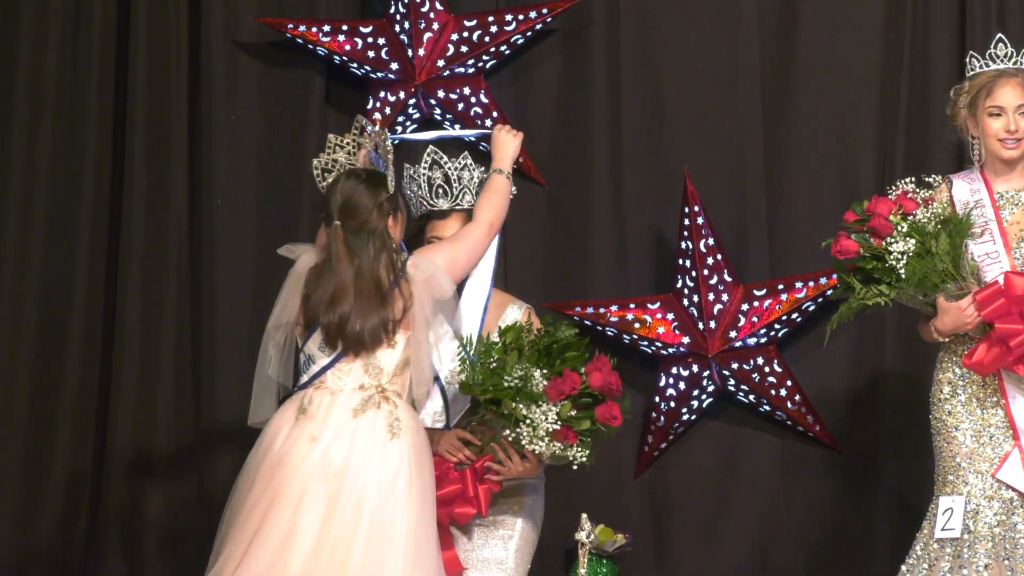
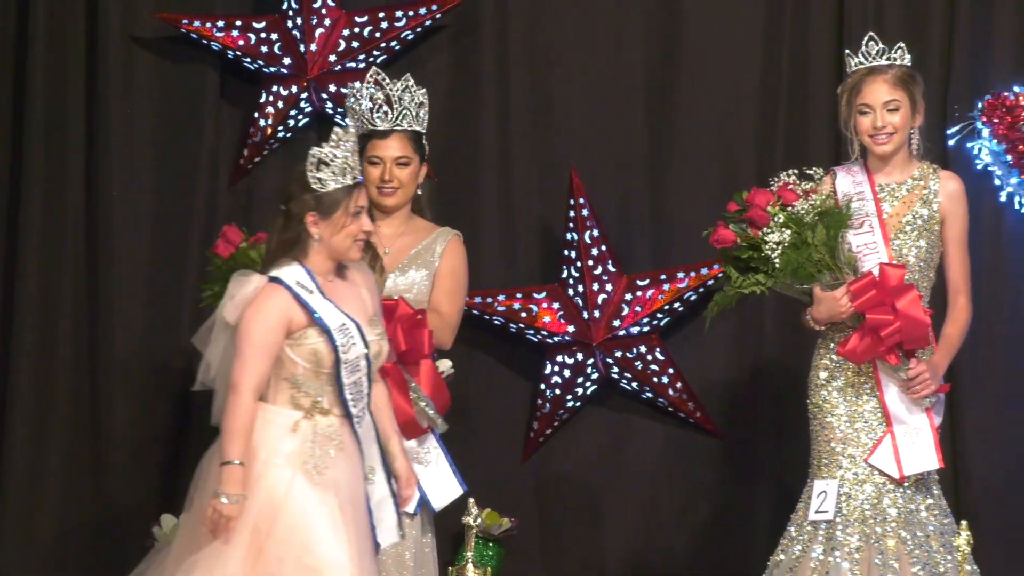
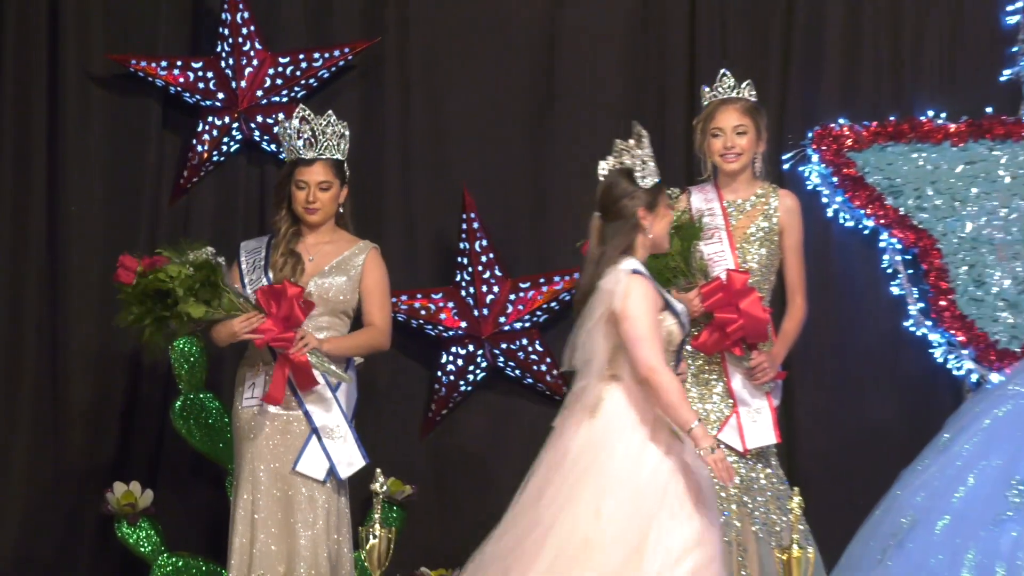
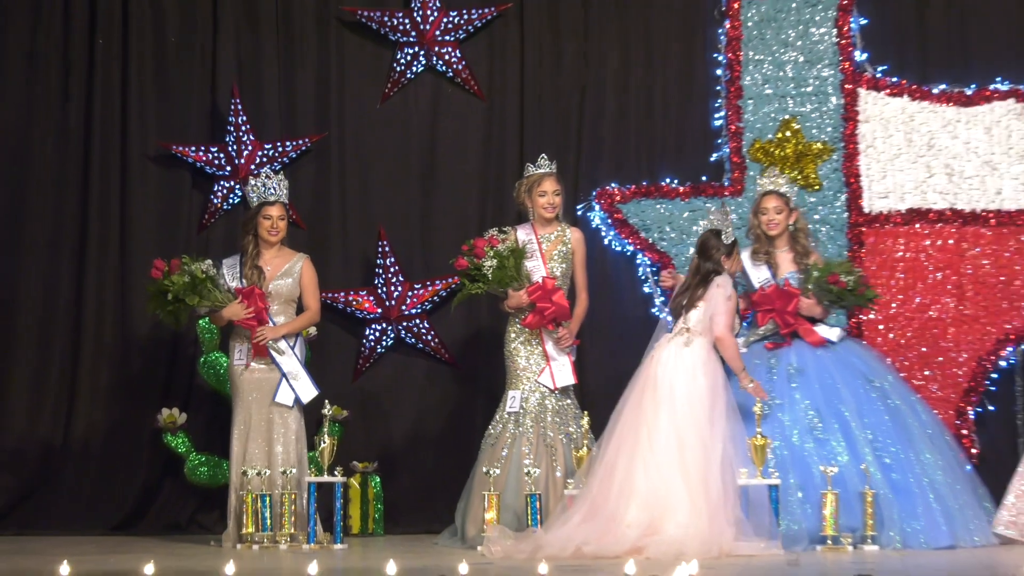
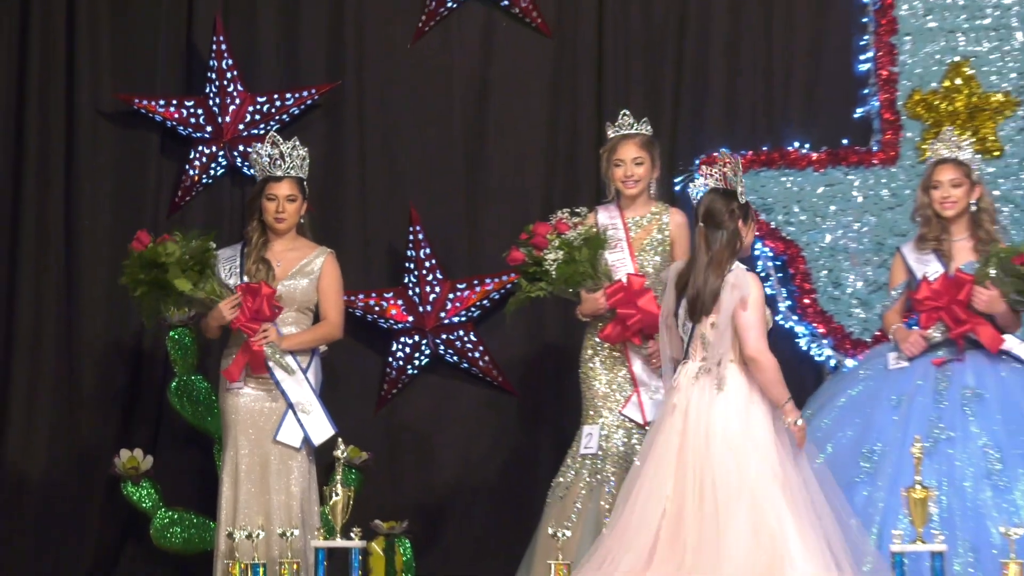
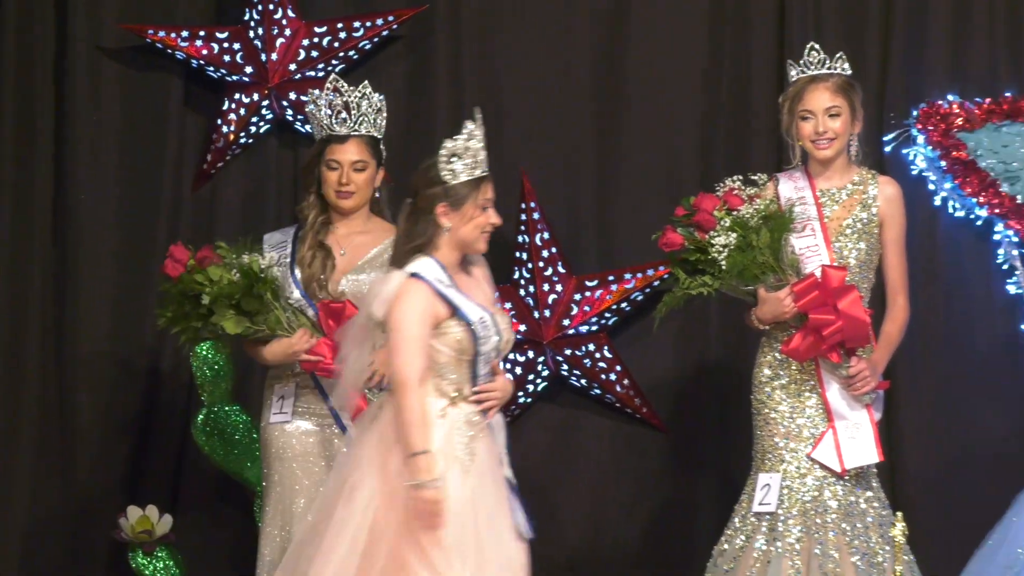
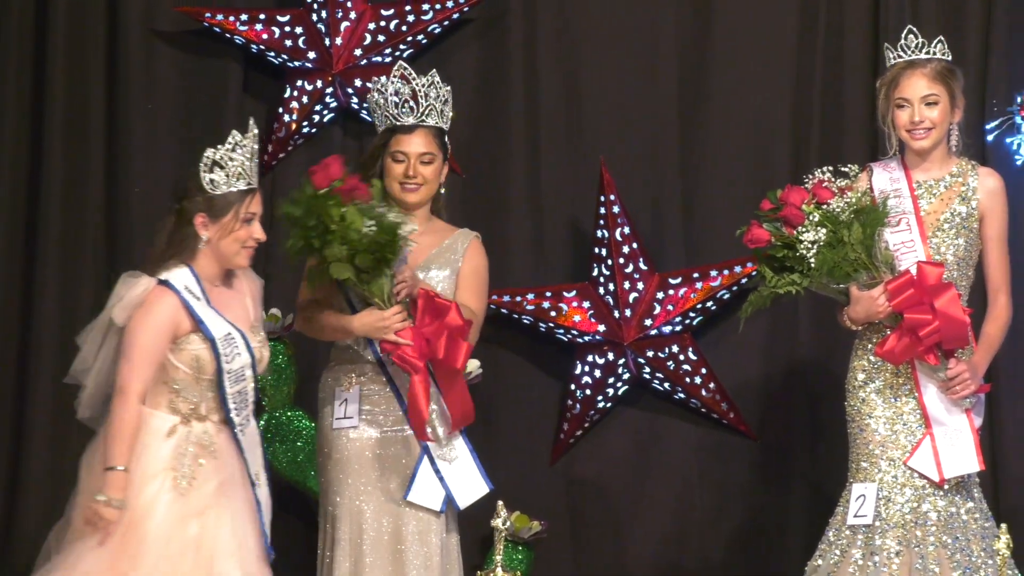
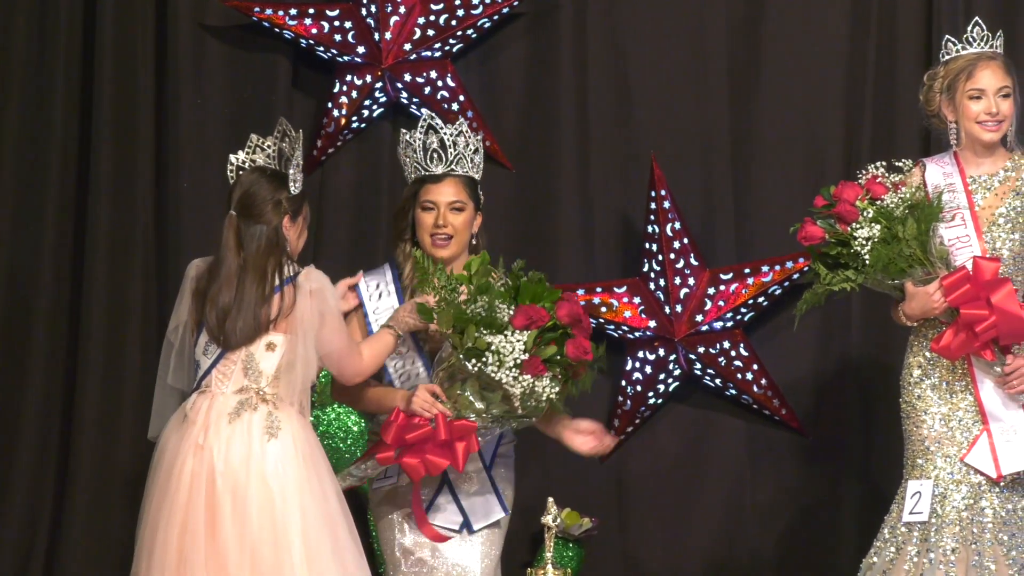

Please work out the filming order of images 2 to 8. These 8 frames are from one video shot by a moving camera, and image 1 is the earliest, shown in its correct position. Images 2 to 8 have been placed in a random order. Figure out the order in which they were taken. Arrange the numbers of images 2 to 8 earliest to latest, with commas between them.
8, 7, 2, 6, 3, 5, 4
